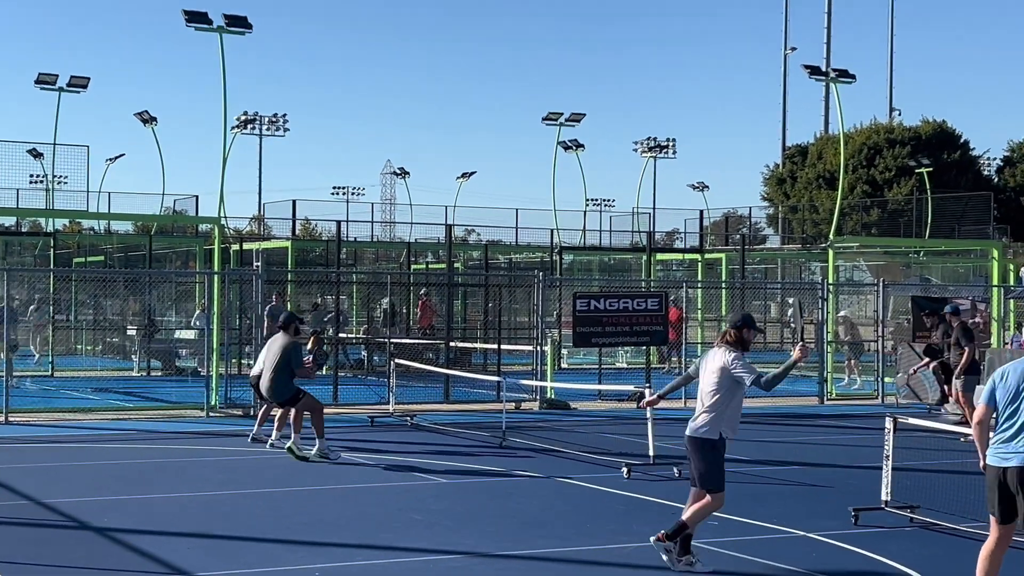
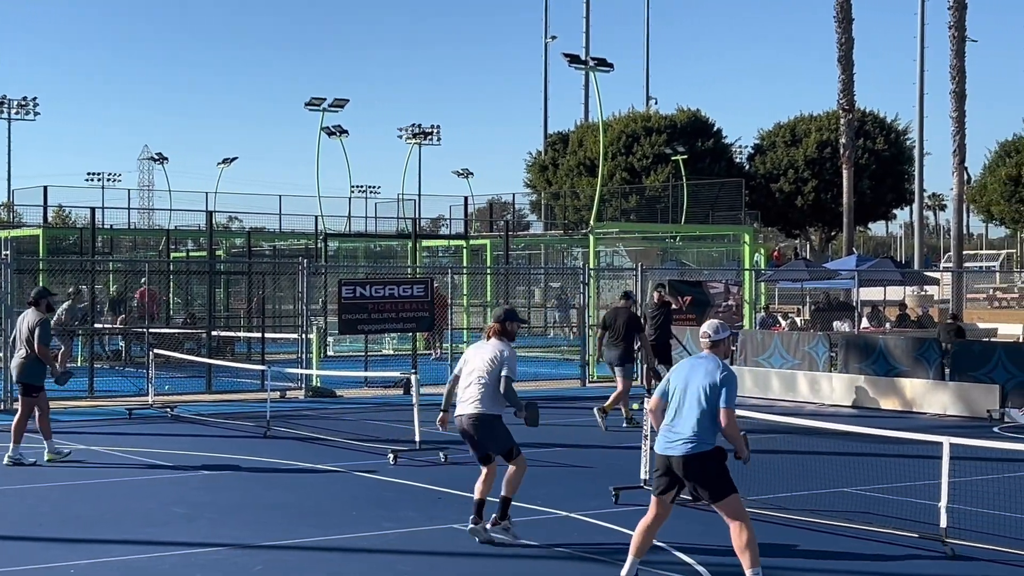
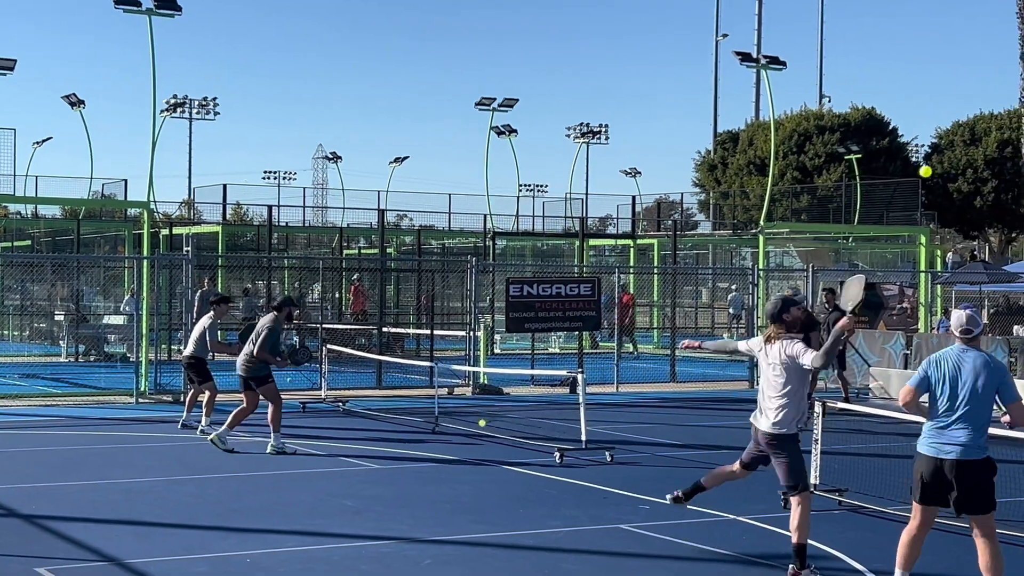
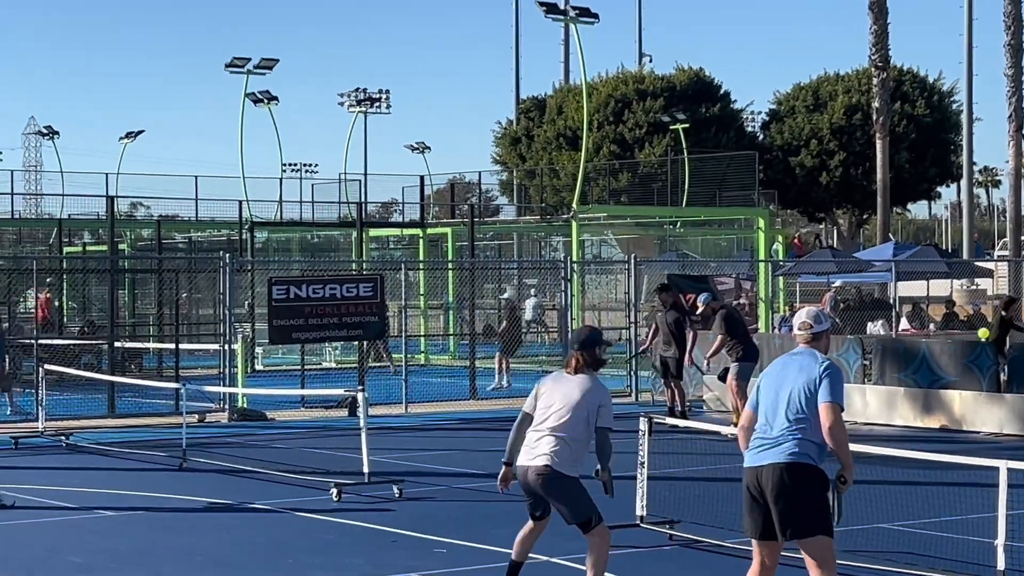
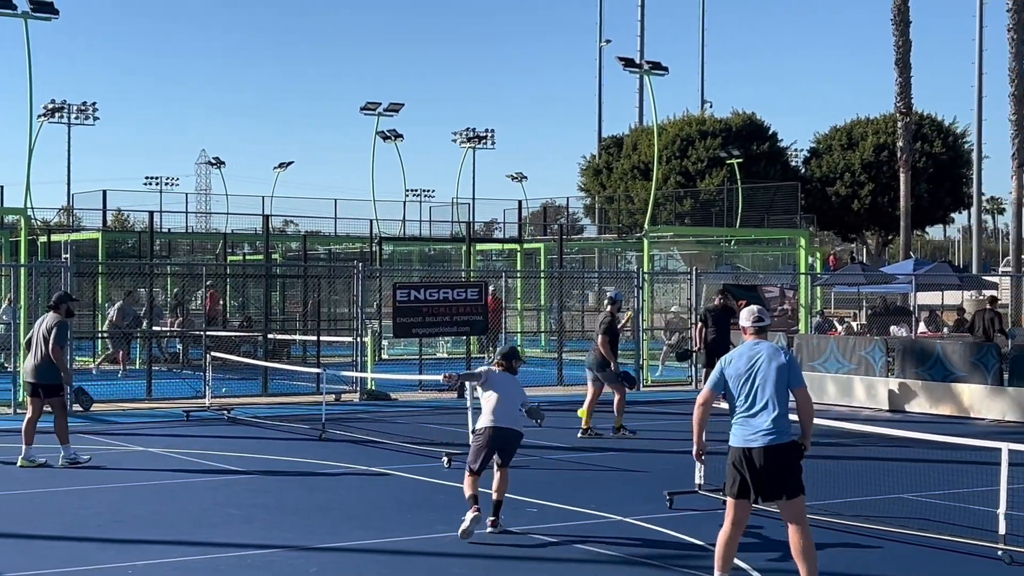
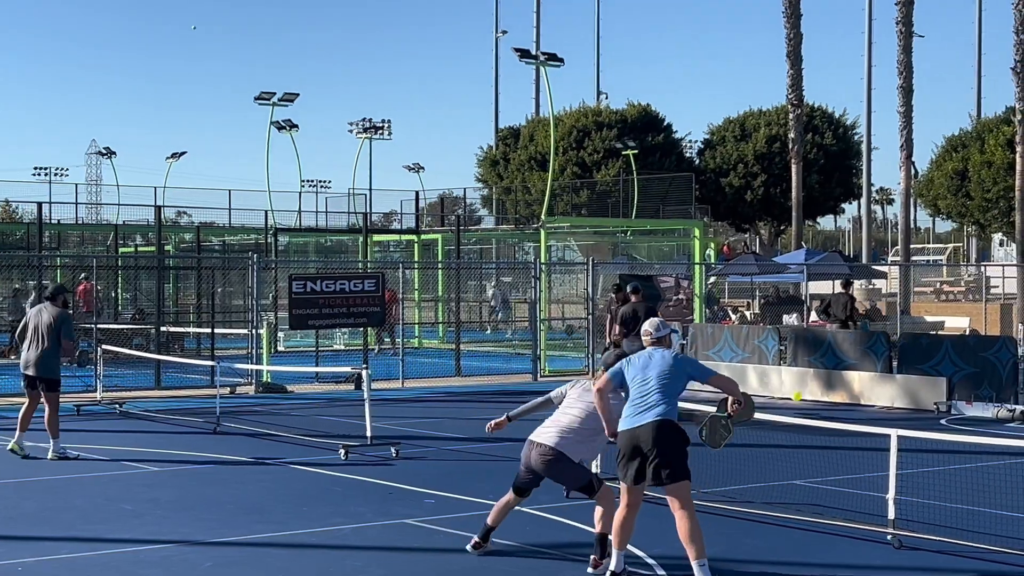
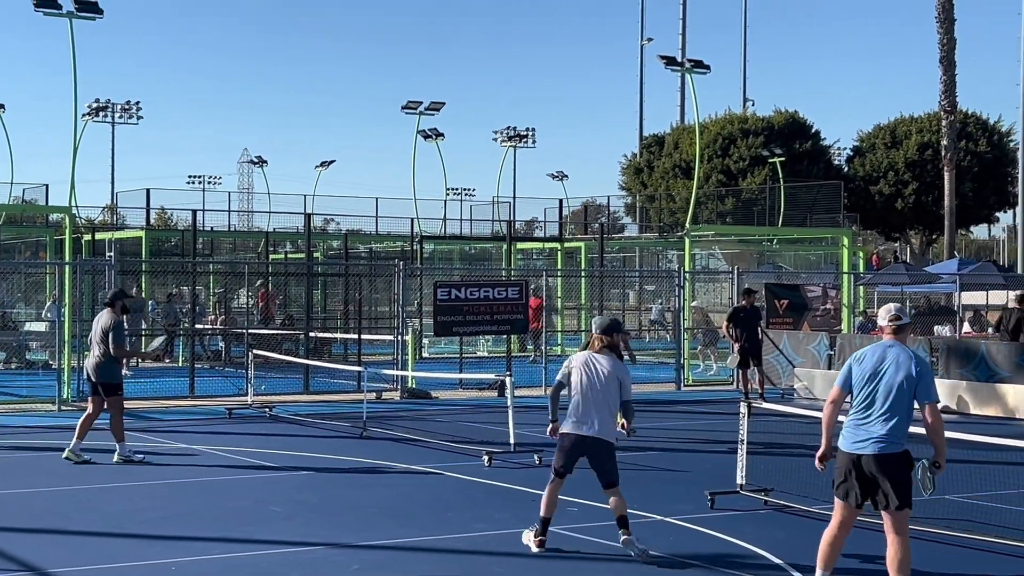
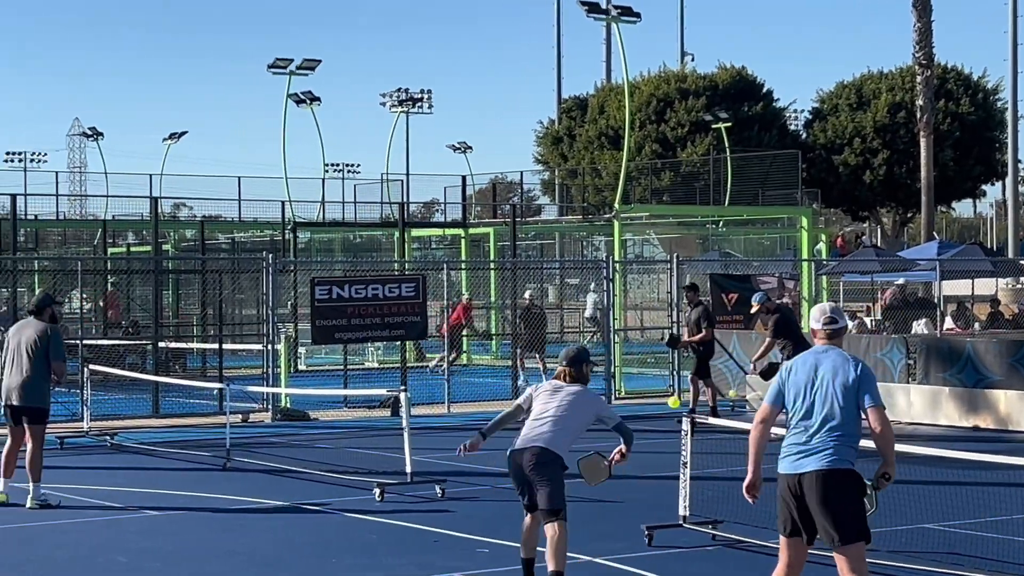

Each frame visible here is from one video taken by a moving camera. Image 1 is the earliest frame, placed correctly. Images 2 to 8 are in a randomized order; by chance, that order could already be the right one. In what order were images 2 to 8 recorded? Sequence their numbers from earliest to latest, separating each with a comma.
3, 7, 5, 2, 6, 4, 8
